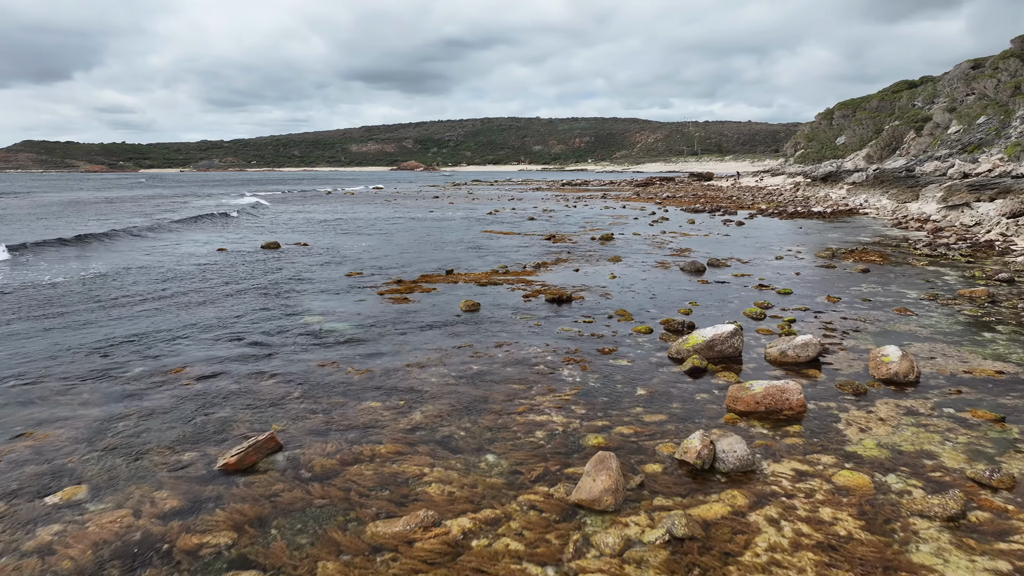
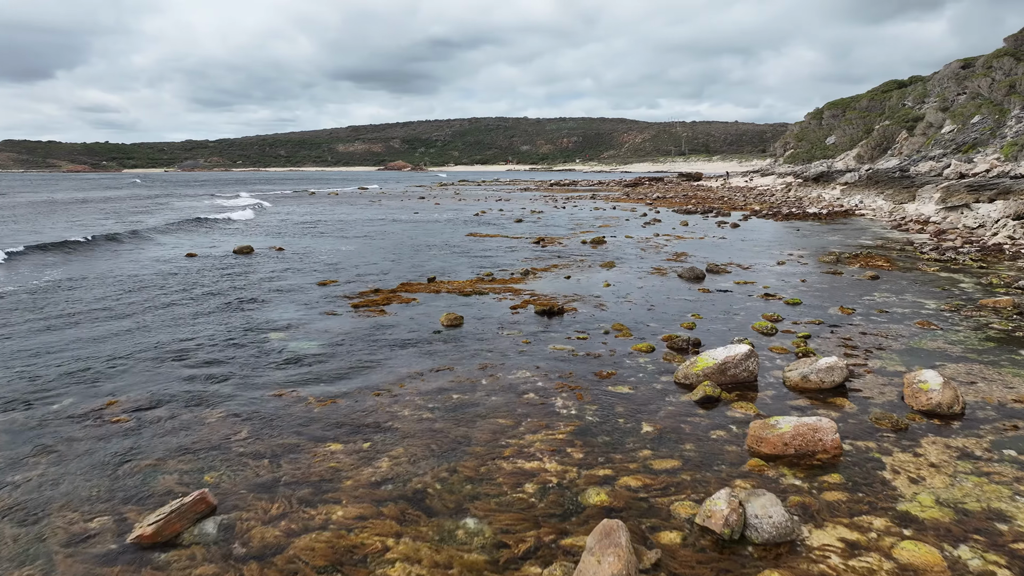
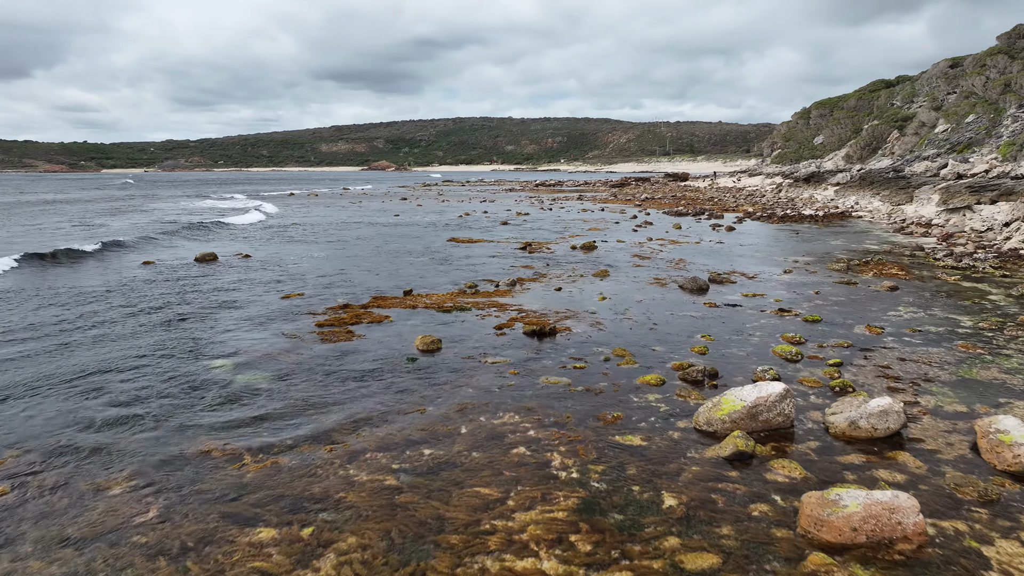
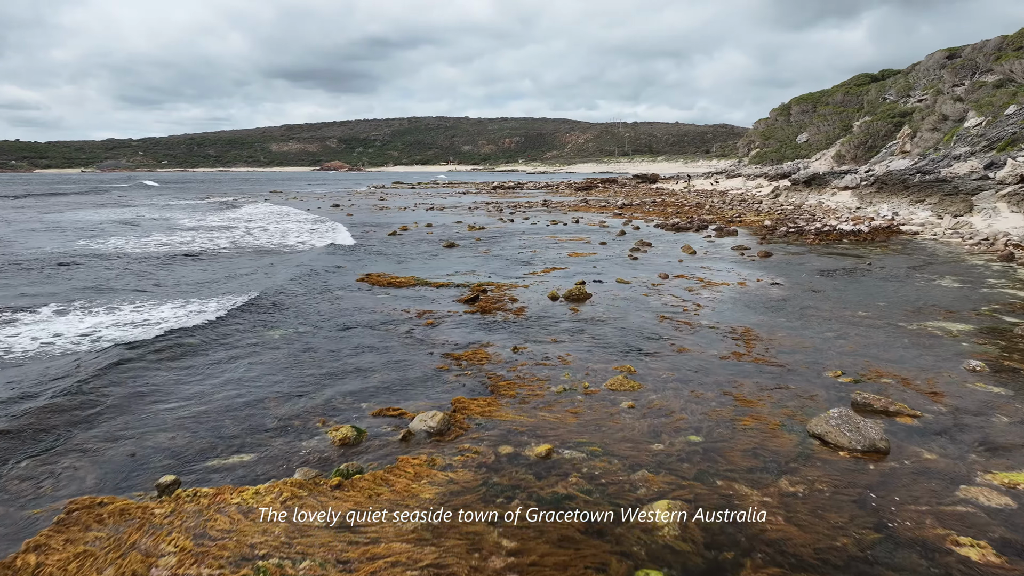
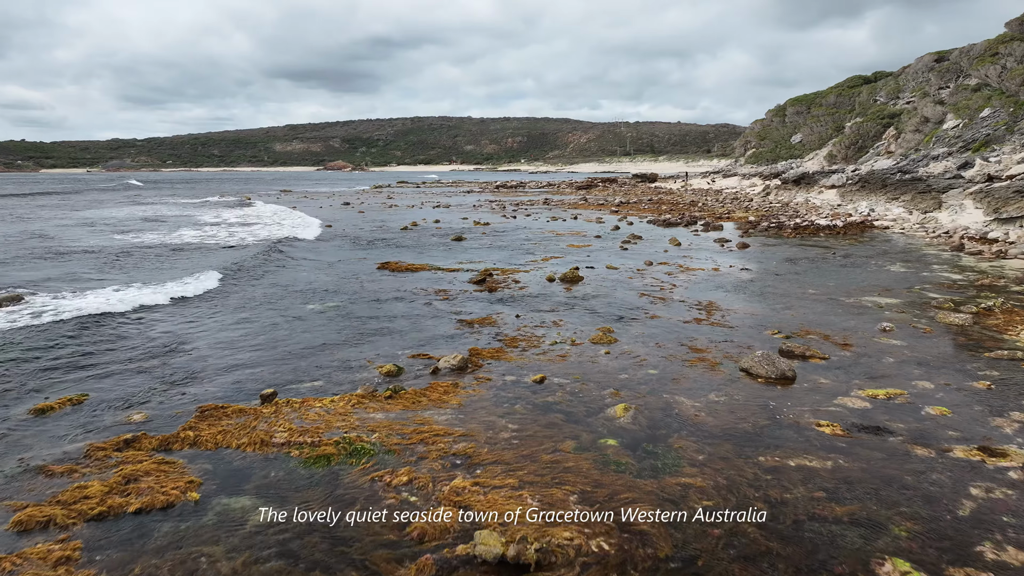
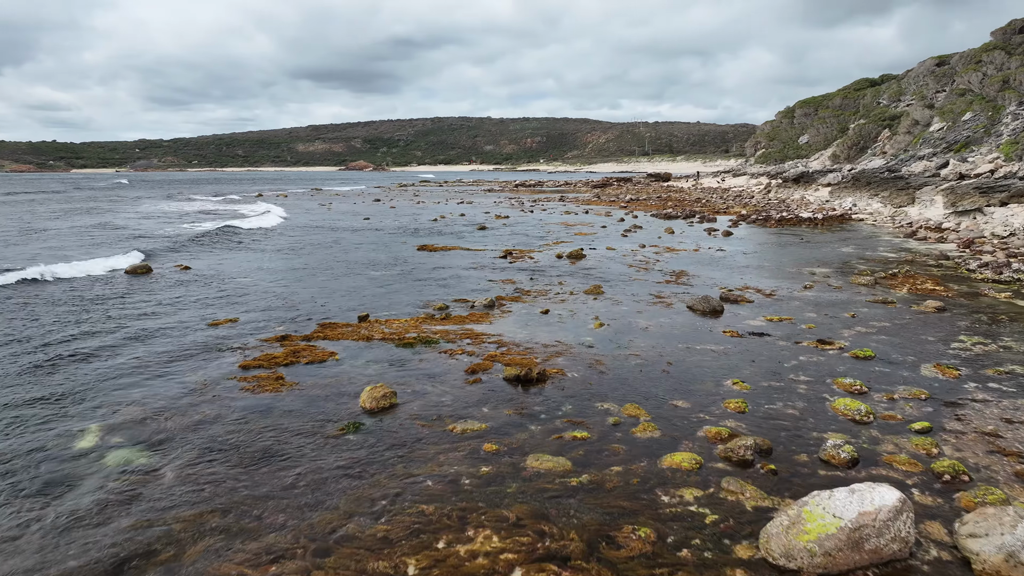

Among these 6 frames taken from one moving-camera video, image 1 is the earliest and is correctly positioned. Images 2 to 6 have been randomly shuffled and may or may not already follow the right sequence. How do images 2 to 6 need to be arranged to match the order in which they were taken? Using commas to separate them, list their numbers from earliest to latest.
2, 3, 6, 5, 4
